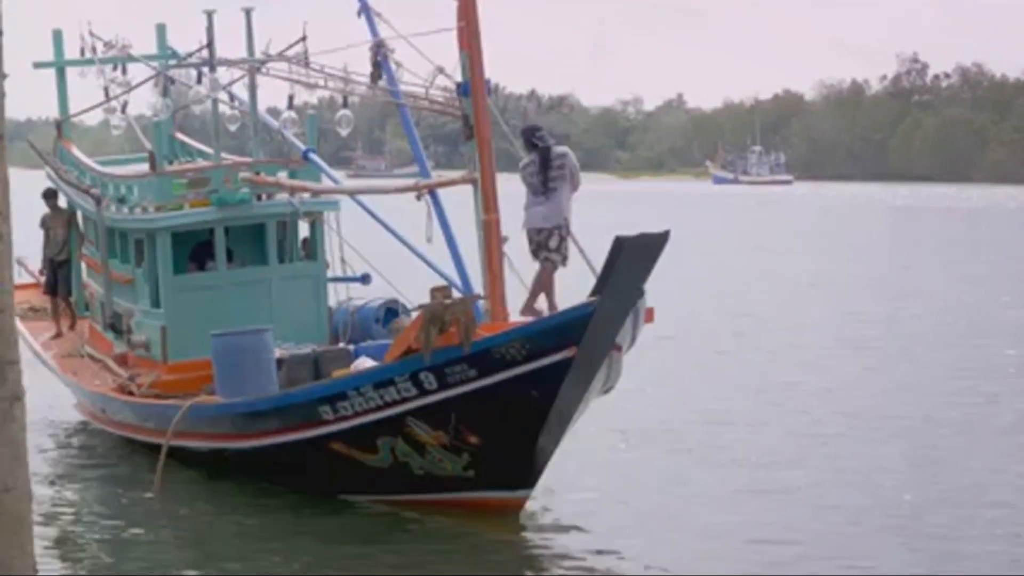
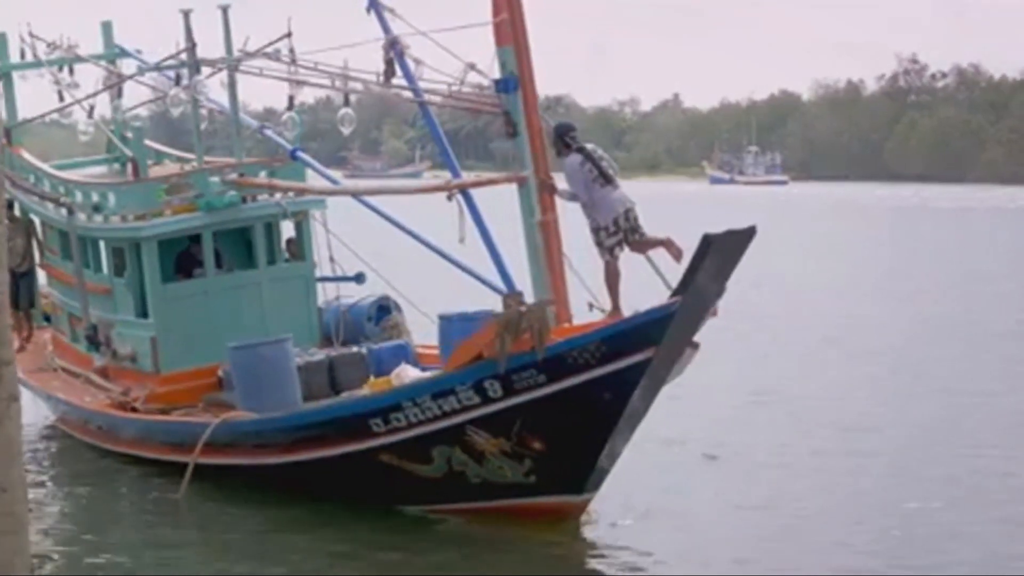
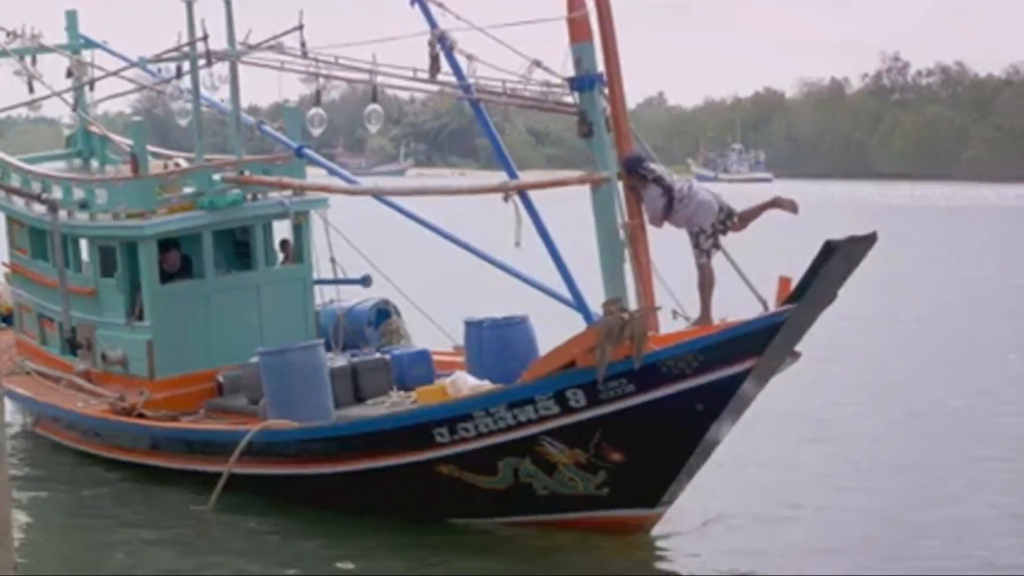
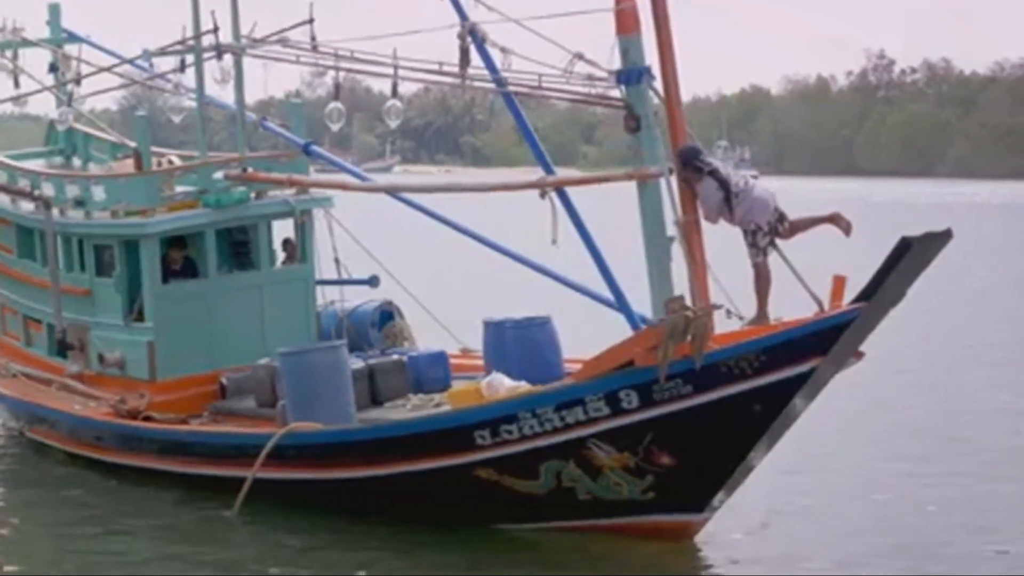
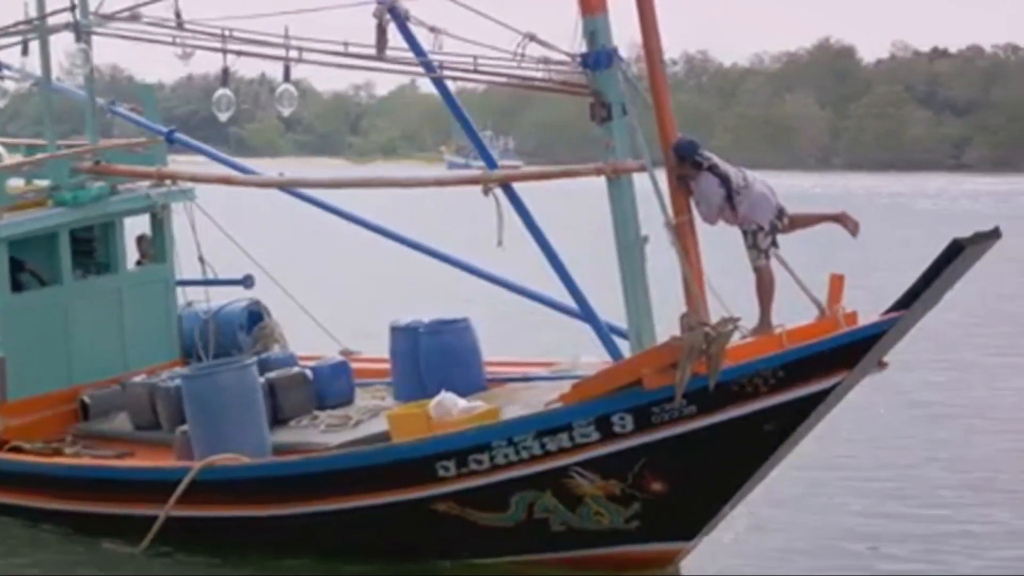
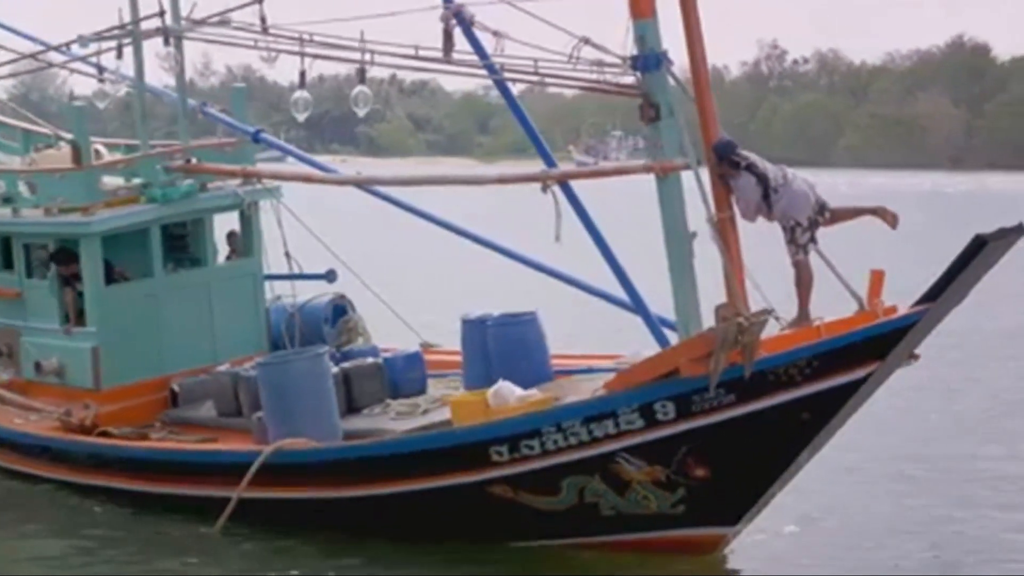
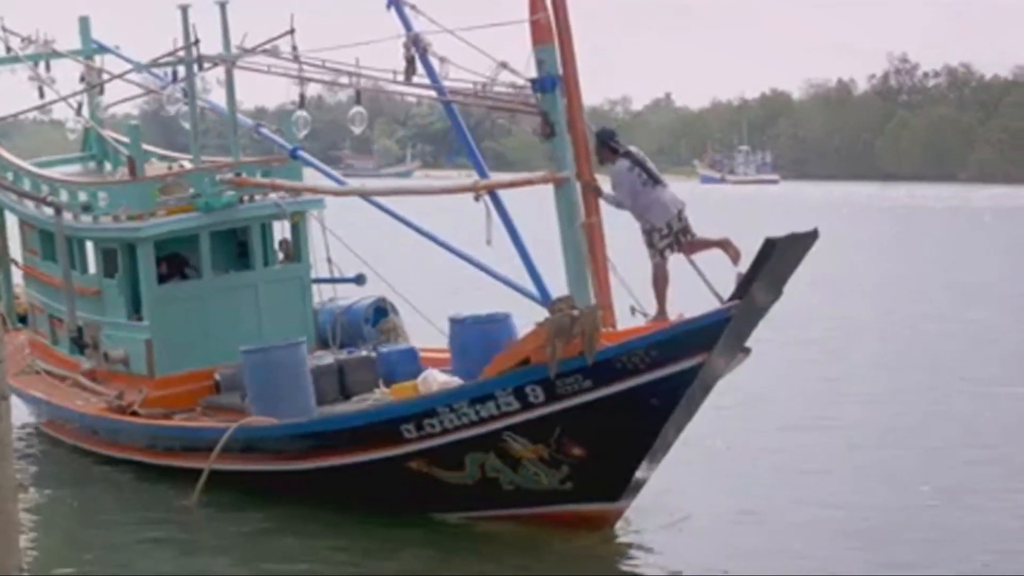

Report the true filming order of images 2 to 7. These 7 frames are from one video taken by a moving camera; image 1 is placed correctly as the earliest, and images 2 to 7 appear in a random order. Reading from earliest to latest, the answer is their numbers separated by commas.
2, 7, 3, 4, 6, 5
